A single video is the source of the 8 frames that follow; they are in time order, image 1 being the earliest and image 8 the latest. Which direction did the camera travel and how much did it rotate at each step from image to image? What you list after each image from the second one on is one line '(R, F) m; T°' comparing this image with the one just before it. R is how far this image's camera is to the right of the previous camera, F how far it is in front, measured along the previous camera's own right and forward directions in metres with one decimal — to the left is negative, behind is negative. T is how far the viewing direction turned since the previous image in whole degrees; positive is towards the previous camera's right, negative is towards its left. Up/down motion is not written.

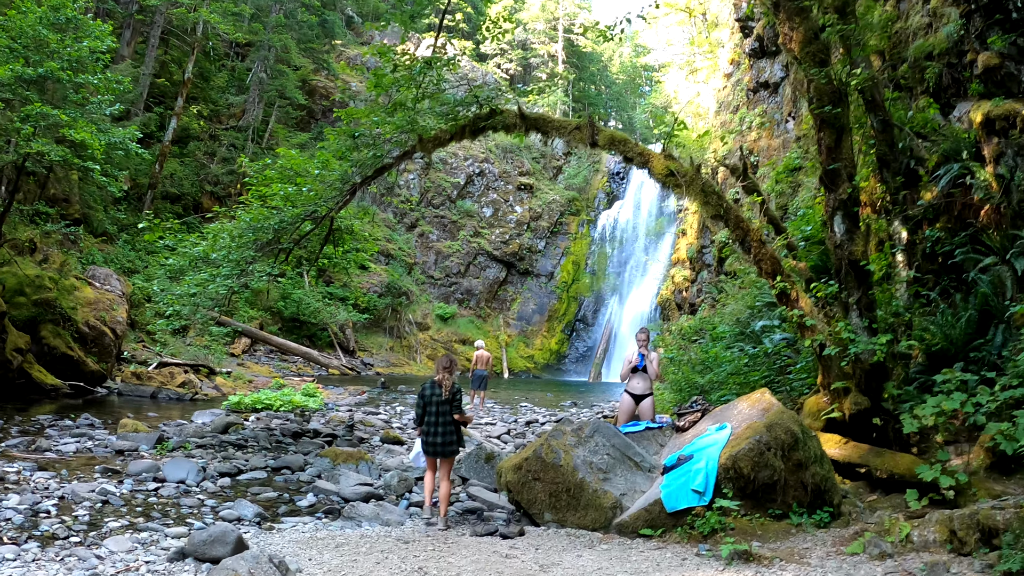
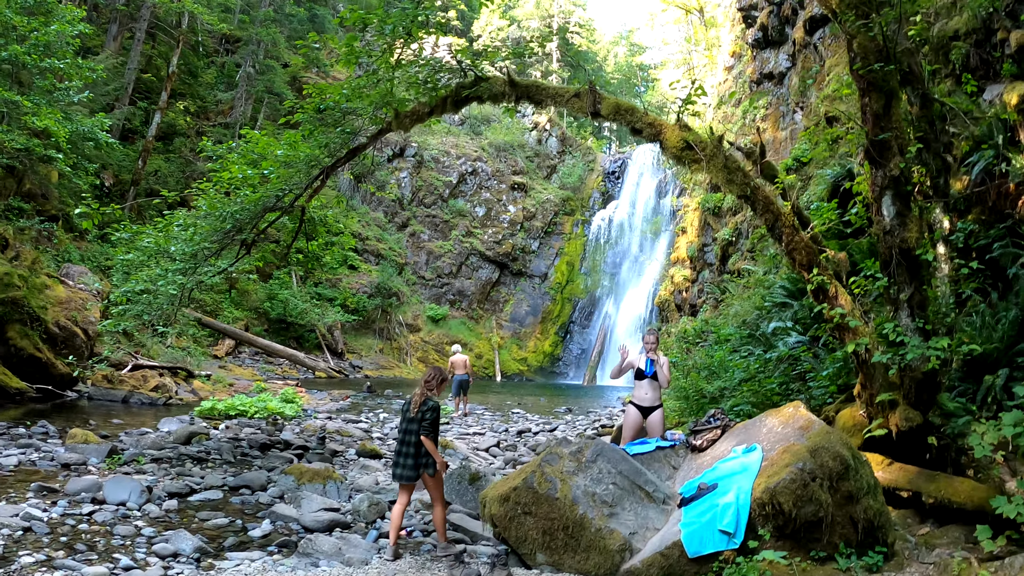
(0.0, +0.6) m; +1°
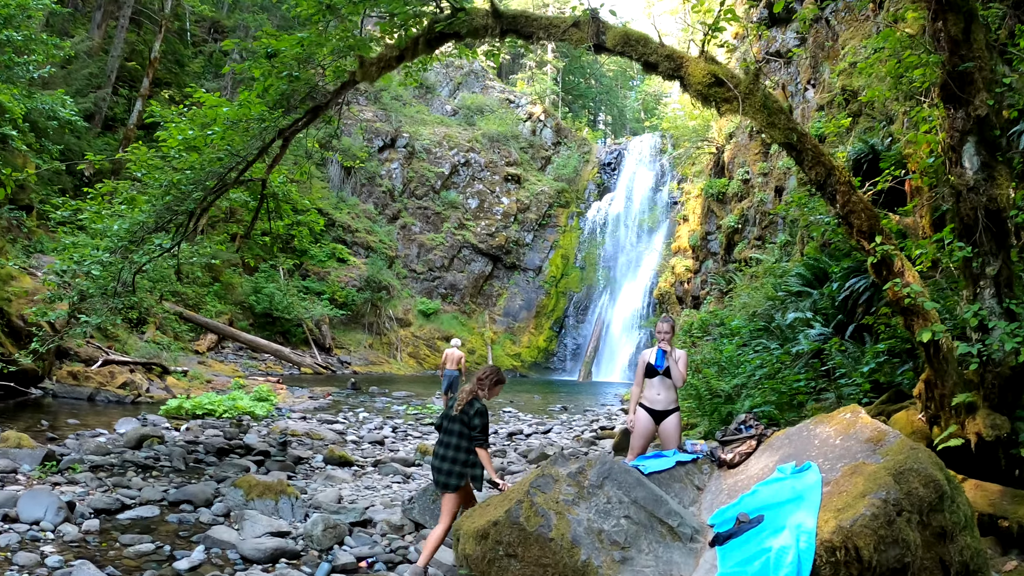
(+0.1, +0.7) m; +1°
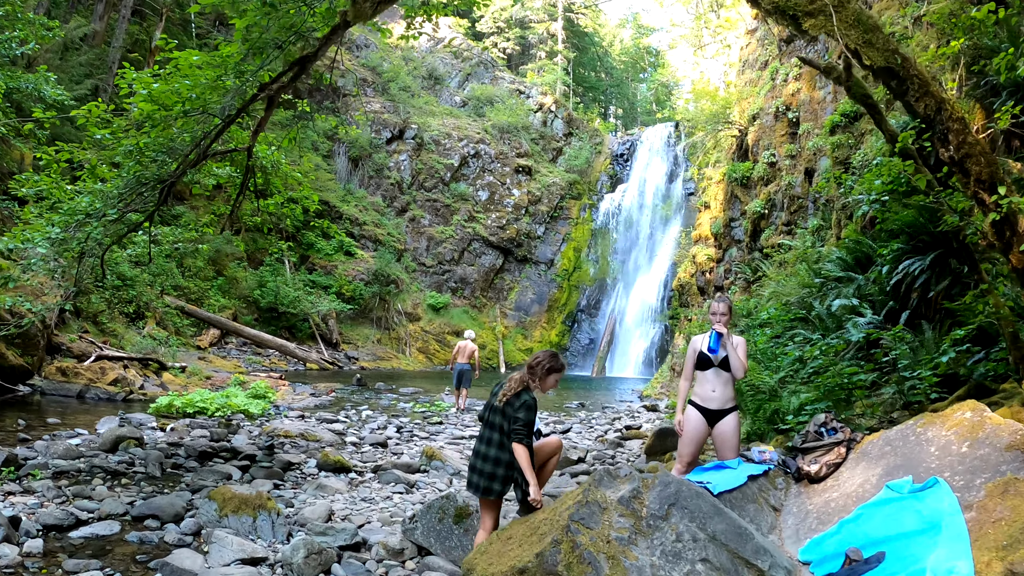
(-0.1, +0.7) m; -1°
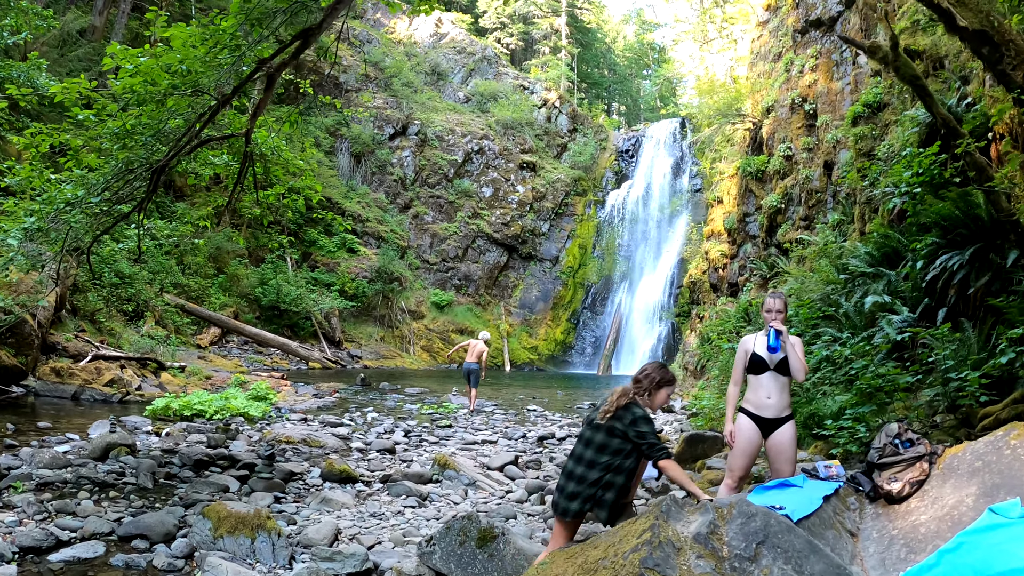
(-0.1, +0.4) m; 0°
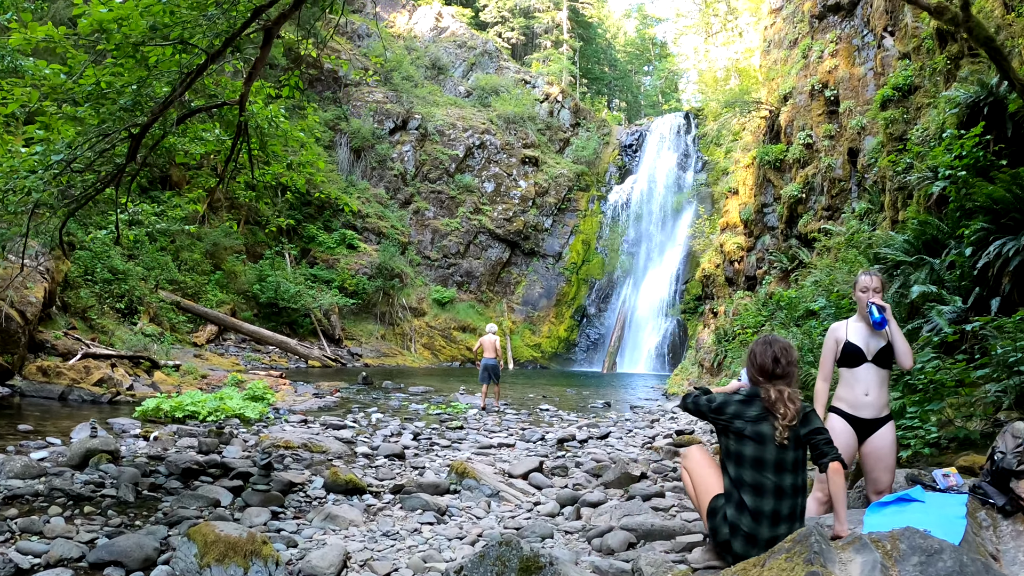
(-0.2, +0.5) m; 0°
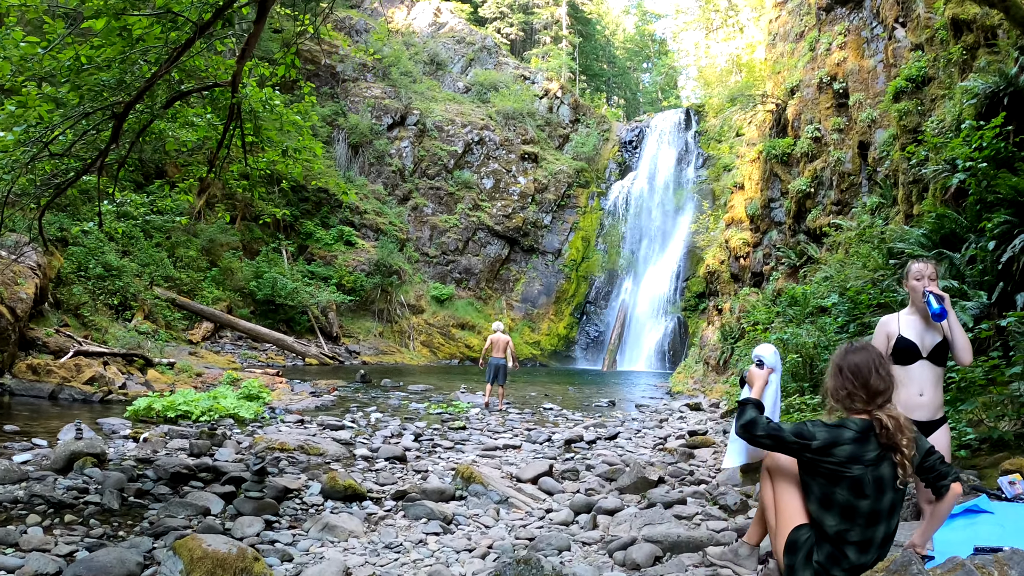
(-0.1, +0.2) m; 0°
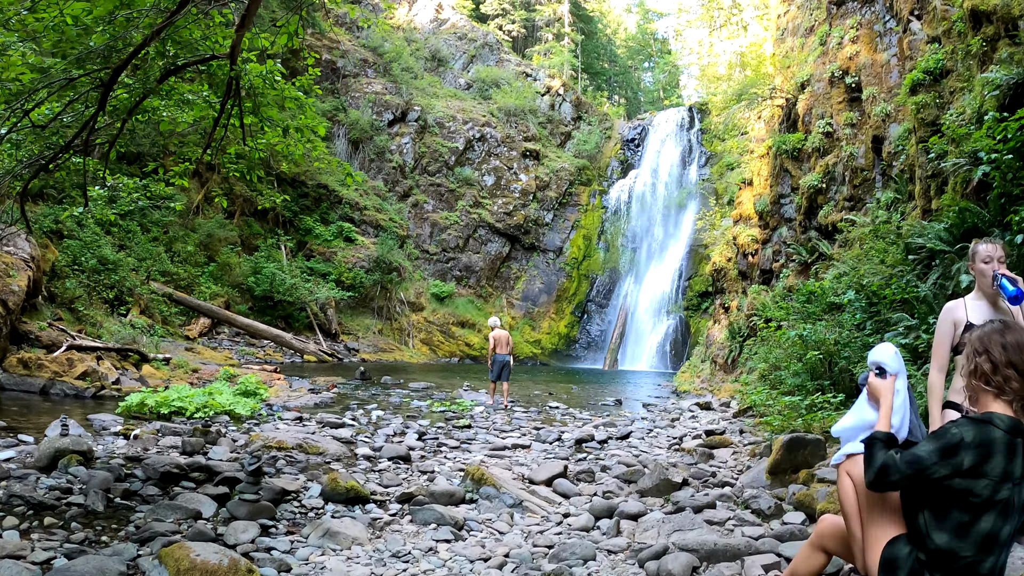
(-0.1, +0.2) m; 0°
